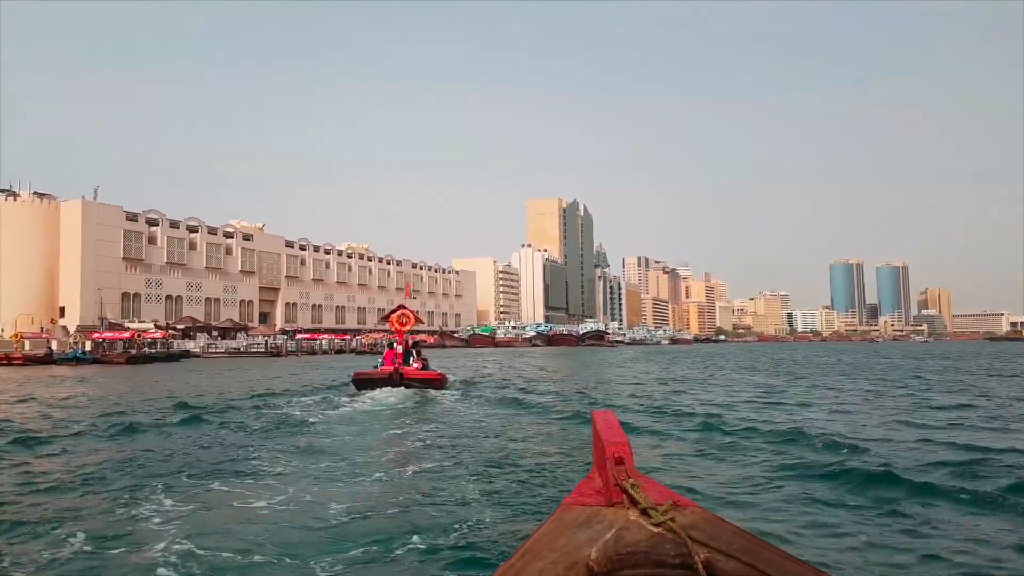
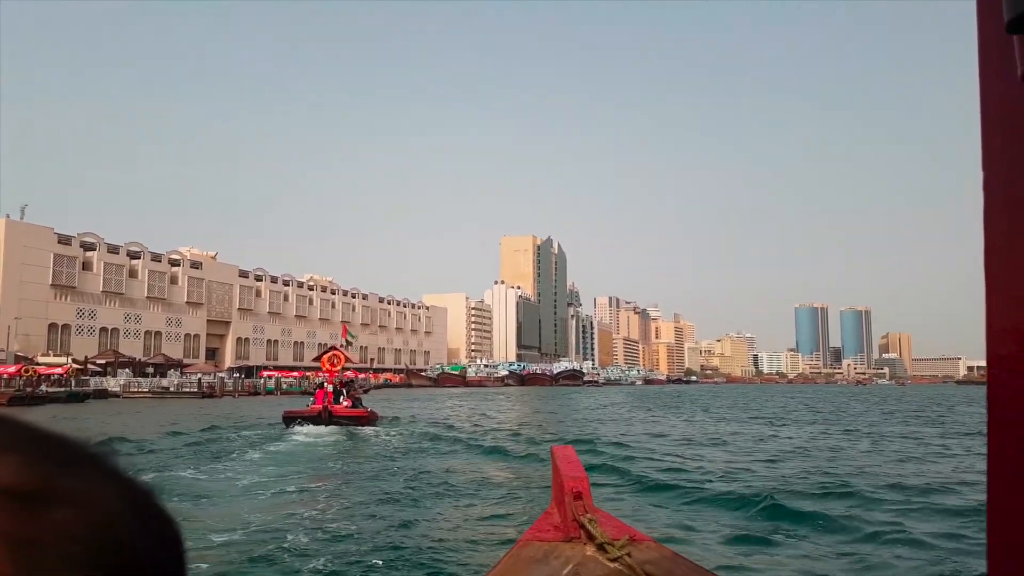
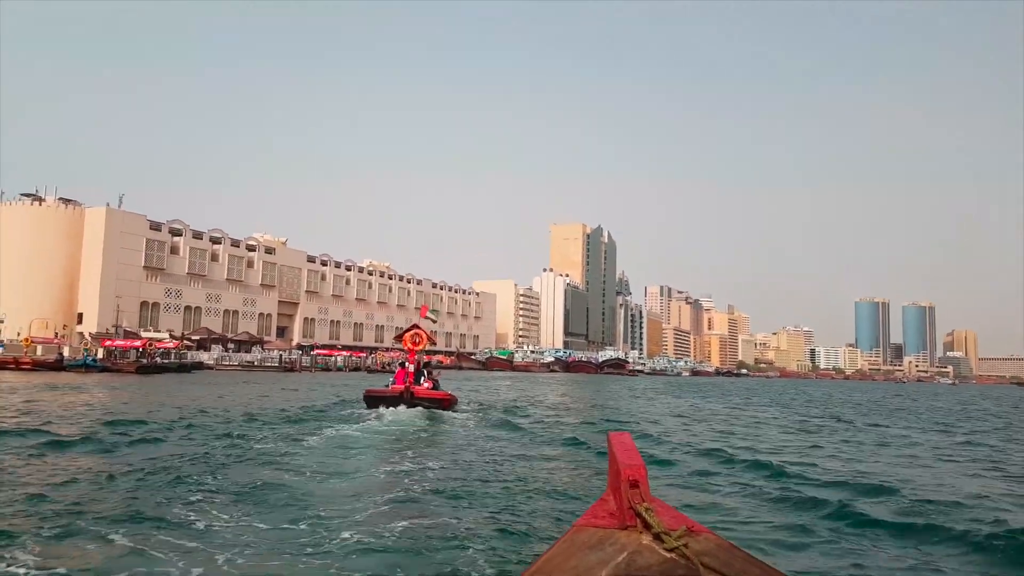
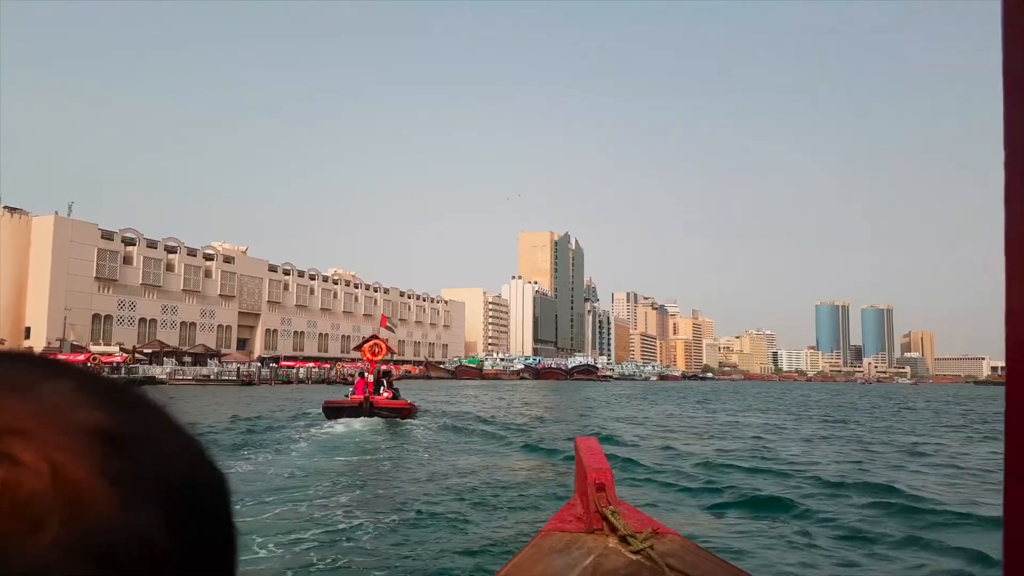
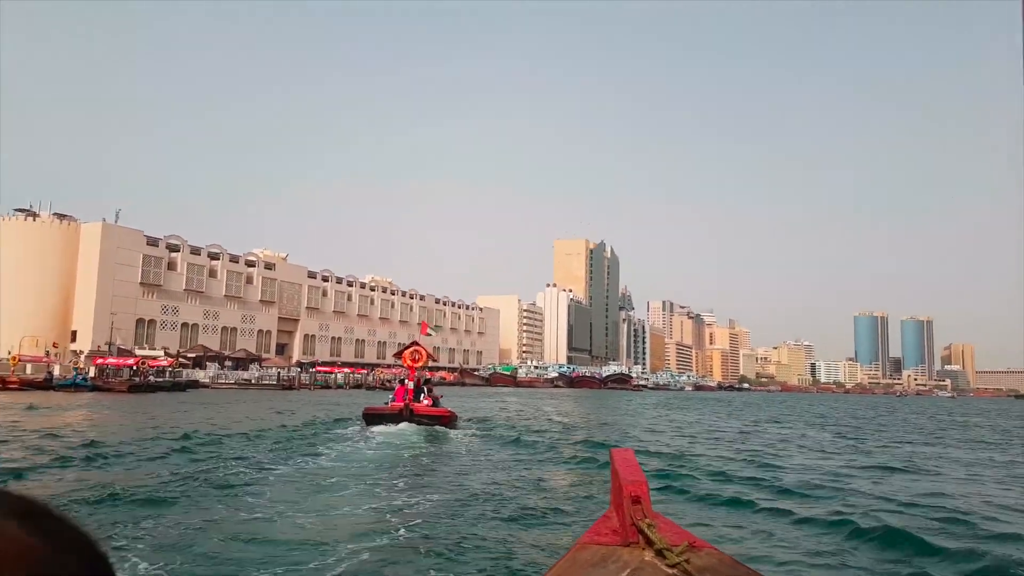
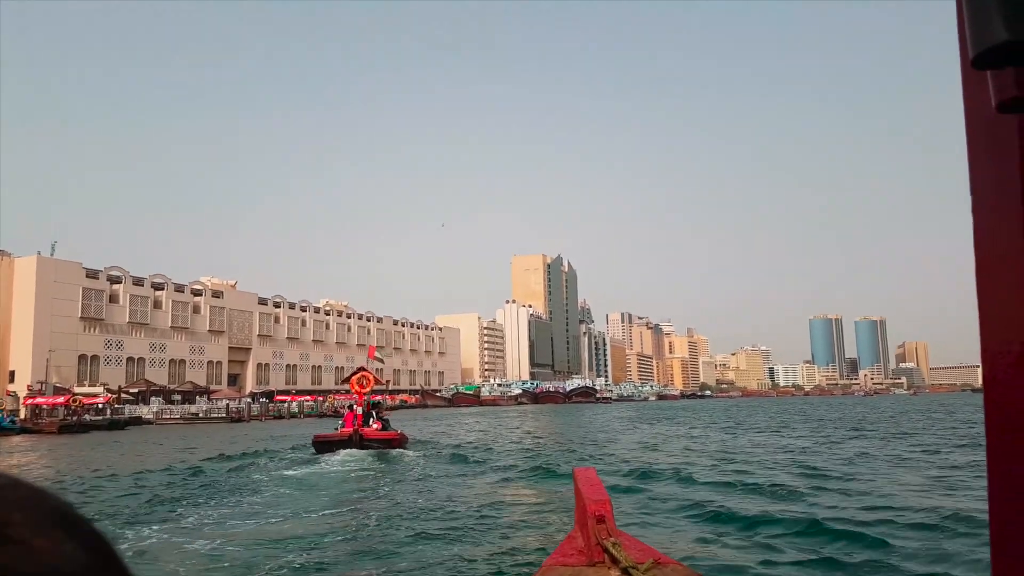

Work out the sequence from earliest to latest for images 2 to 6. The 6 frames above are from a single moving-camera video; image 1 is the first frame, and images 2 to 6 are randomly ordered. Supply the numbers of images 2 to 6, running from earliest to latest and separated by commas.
3, 5, 4, 6, 2
